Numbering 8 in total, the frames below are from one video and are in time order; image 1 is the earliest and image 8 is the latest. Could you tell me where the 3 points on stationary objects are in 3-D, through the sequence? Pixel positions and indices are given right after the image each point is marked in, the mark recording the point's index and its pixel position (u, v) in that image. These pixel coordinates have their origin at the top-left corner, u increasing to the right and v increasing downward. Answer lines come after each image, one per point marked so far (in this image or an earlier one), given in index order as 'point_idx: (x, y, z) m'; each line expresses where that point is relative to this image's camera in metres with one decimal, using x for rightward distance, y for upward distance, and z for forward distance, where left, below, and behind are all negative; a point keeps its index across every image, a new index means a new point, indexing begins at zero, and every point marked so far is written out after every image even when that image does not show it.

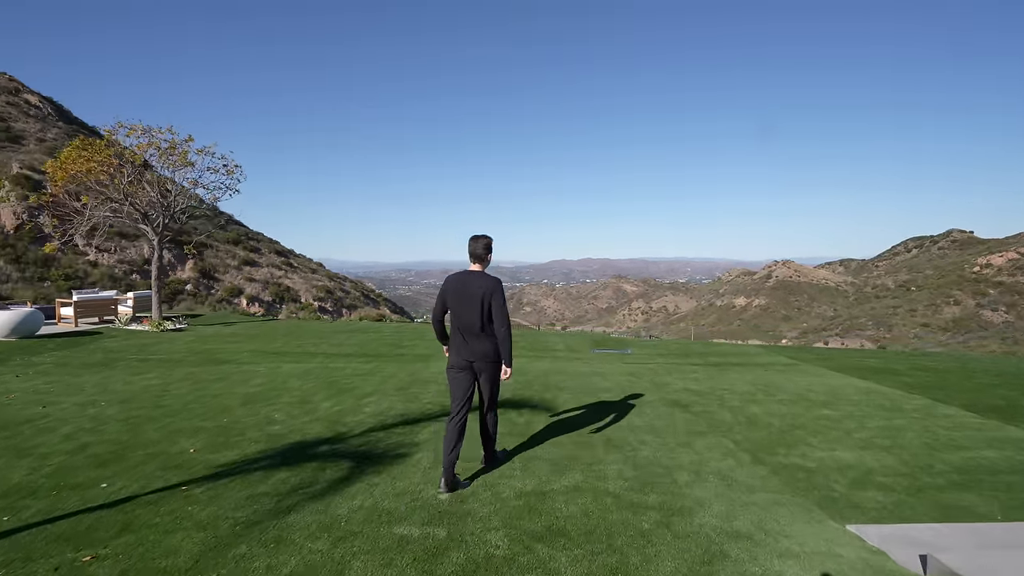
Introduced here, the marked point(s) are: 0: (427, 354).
0: (-1.9, -1.6, +10.7) m
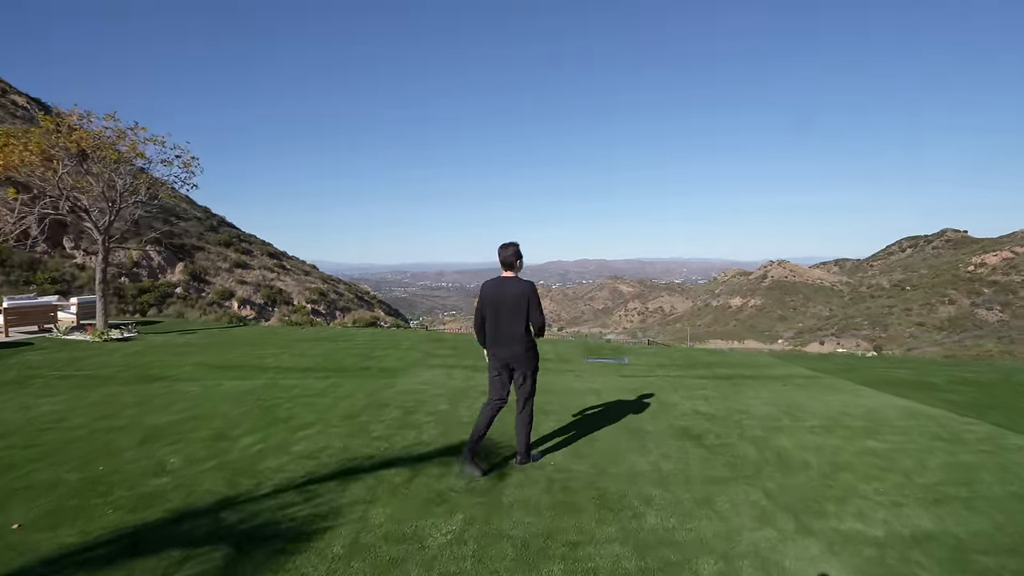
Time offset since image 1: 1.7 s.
0: (-2.3, -1.6, +9.3) m
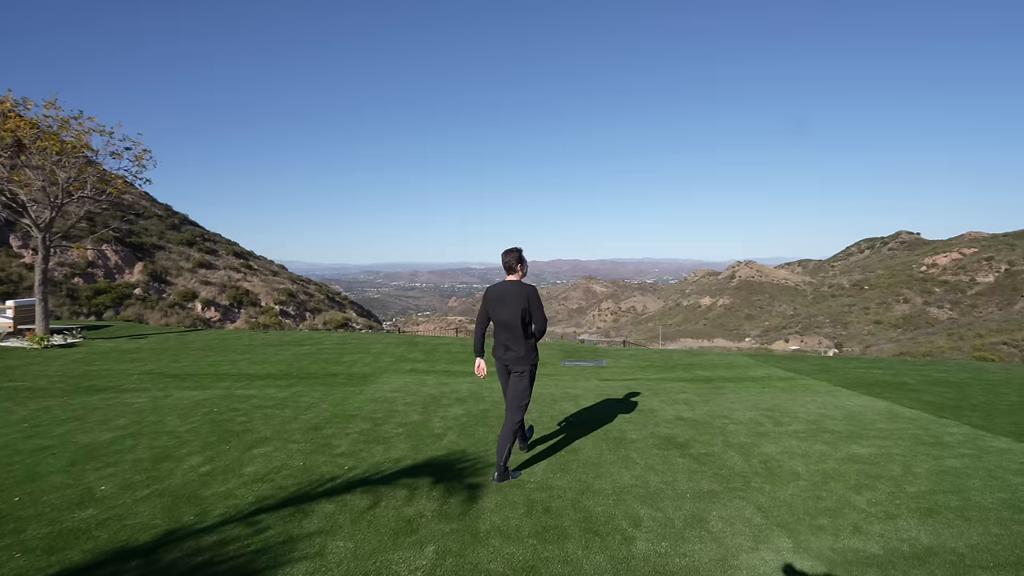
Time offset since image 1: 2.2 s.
0: (-2.8, -1.7, +8.8) m
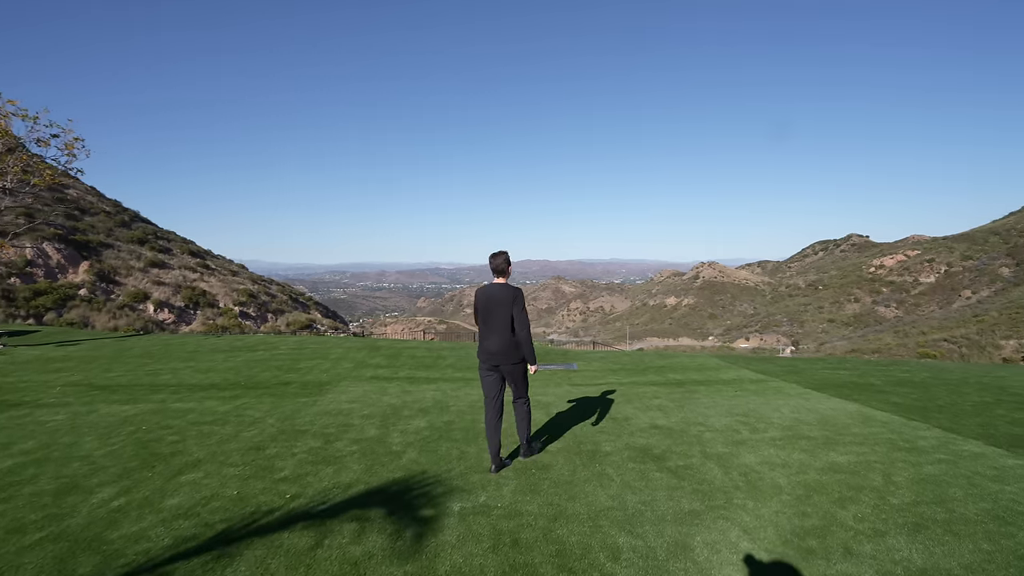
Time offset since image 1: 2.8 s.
0: (-3.4, -1.7, +8.2) m
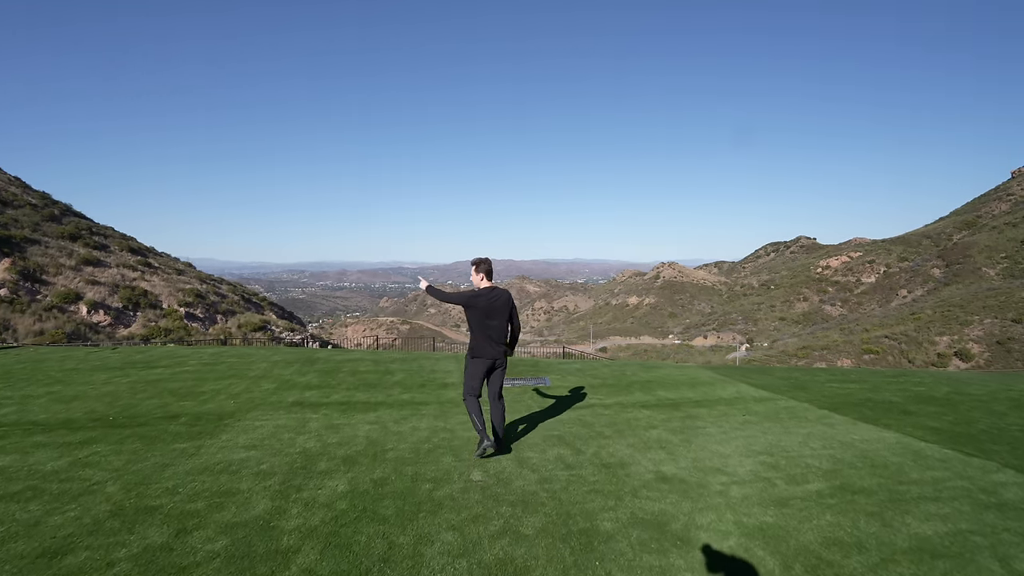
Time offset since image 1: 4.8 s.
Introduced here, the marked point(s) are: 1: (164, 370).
0: (-3.9, -1.7, +6.3) m
1: (-6.8, -1.6, +9.0) m
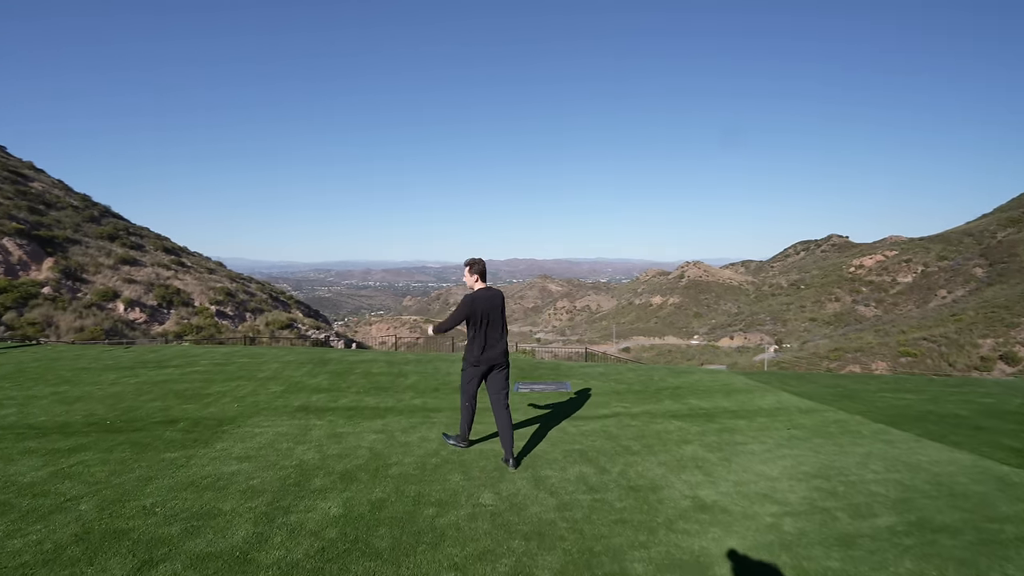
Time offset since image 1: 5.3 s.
0: (-3.7, -1.7, +5.9) m
1: (-6.4, -1.5, +8.8) m
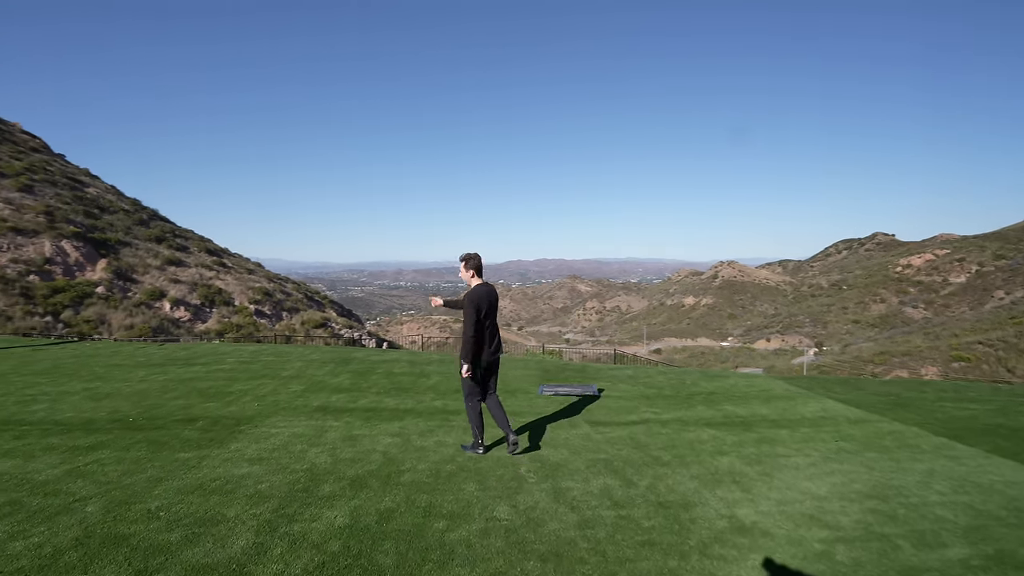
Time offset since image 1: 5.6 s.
0: (-3.4, -1.7, +5.9) m
1: (-6.0, -1.5, +8.9) m
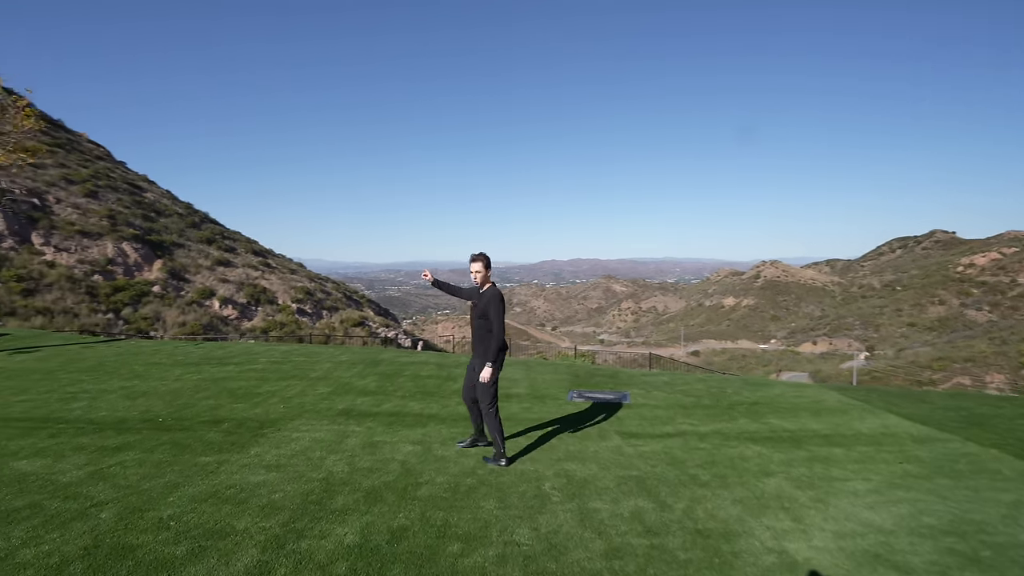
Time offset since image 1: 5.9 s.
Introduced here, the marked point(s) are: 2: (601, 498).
0: (-3.1, -1.7, +5.8) m
1: (-5.4, -1.5, +9.0) m
2: (+0.7, -1.8, +3.9) m
